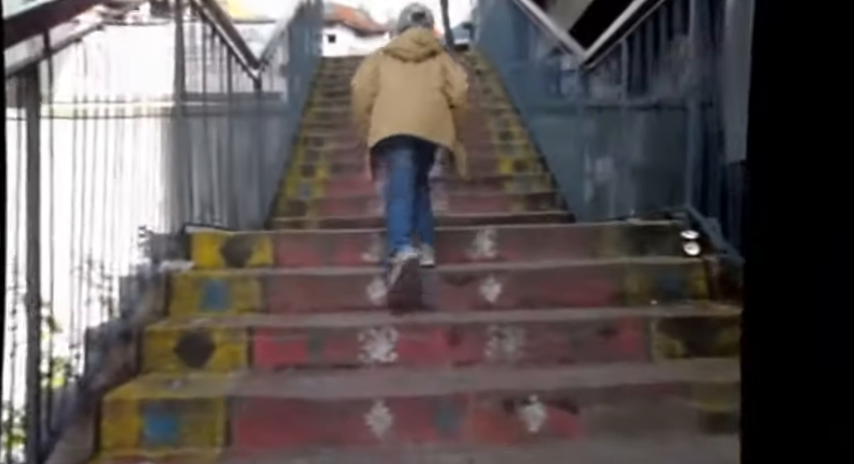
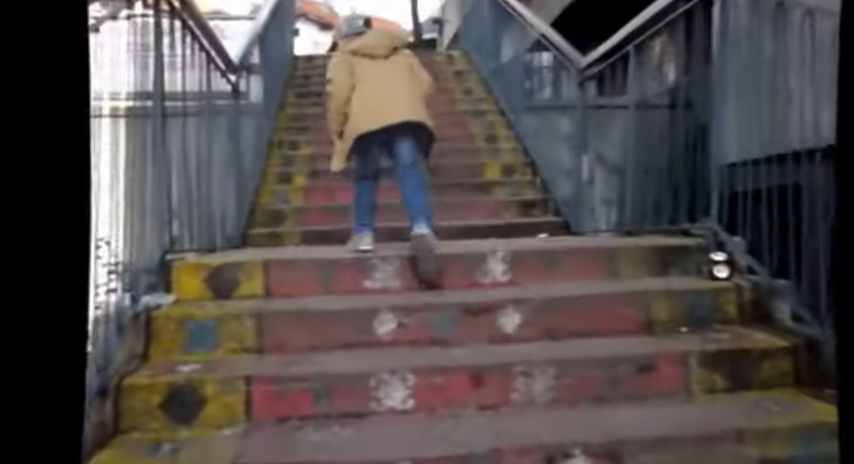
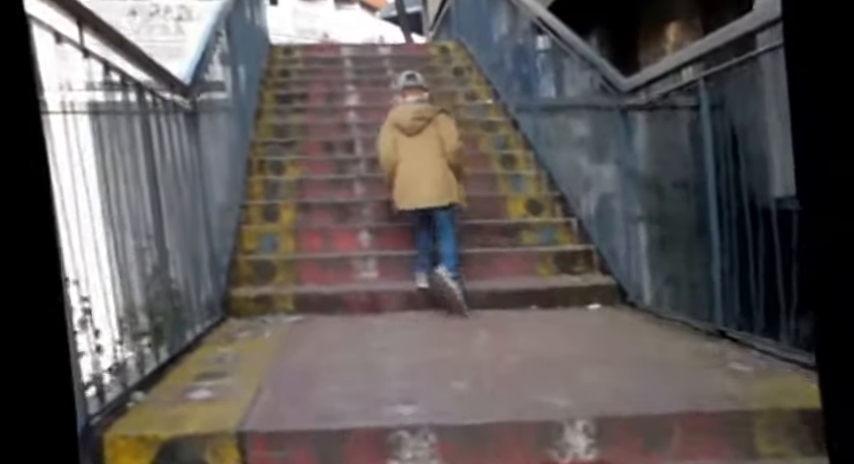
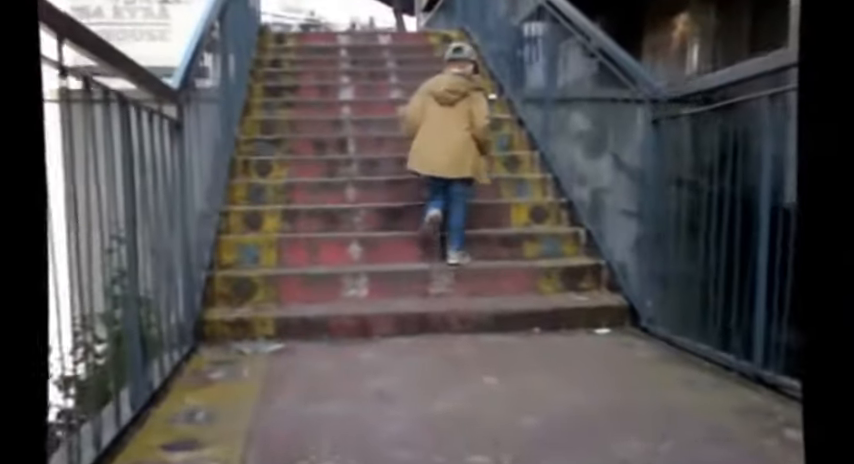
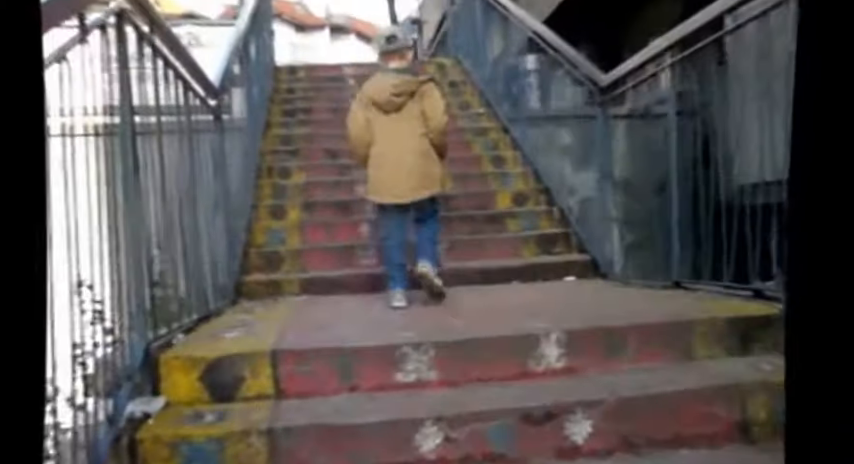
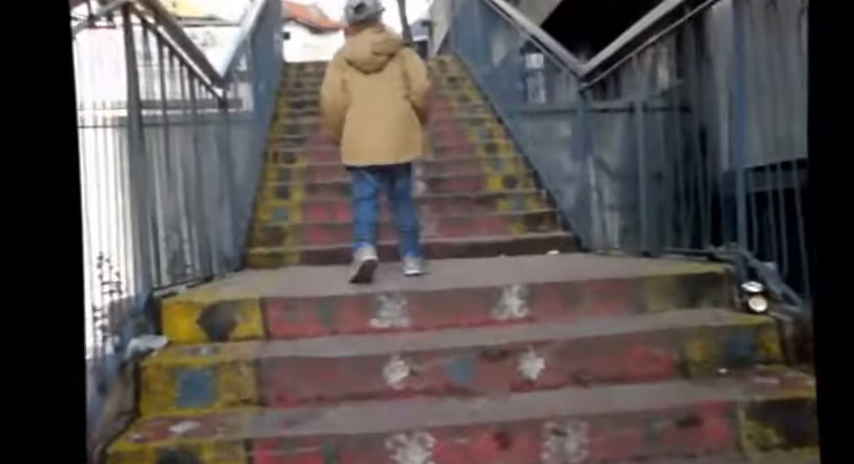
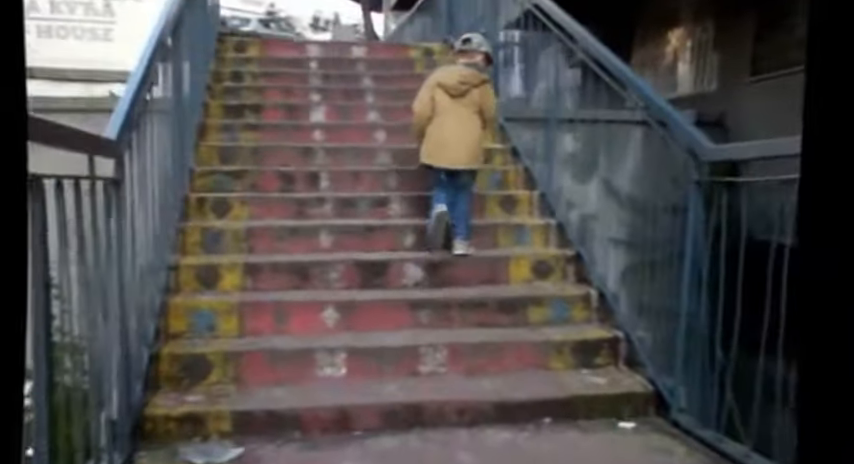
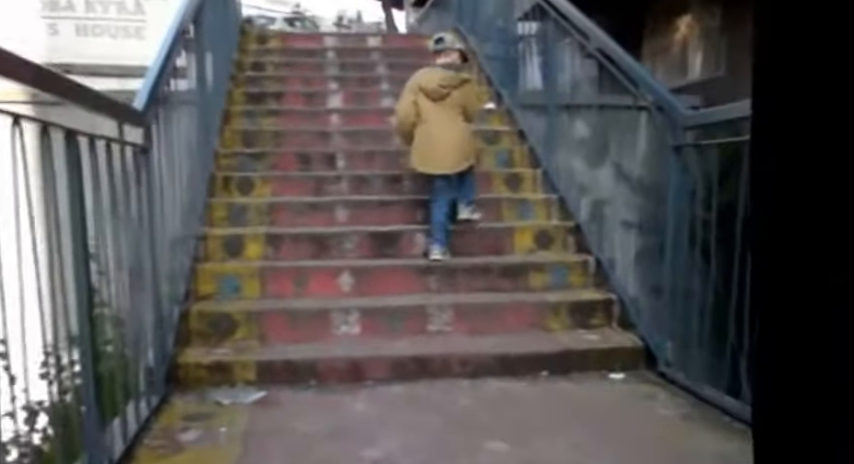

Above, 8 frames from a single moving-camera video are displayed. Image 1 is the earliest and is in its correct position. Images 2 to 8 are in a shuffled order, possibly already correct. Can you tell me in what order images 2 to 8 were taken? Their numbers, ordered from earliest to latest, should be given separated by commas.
2, 6, 5, 3, 4, 8, 7
